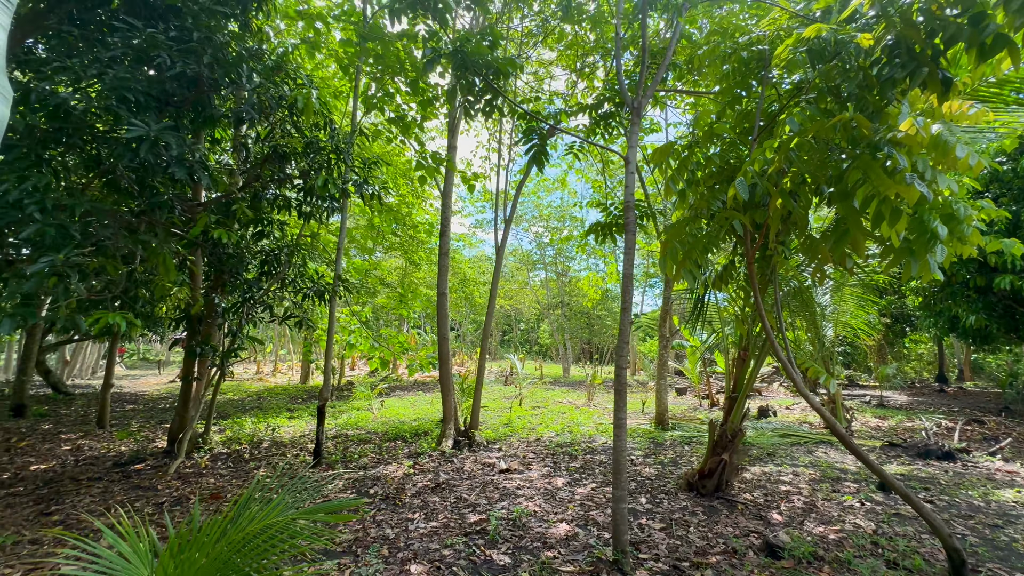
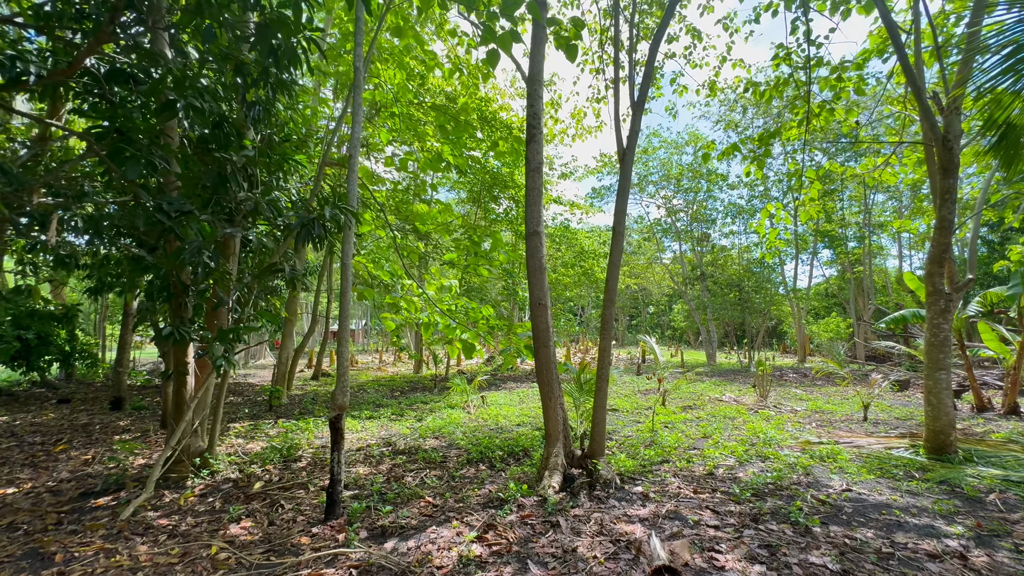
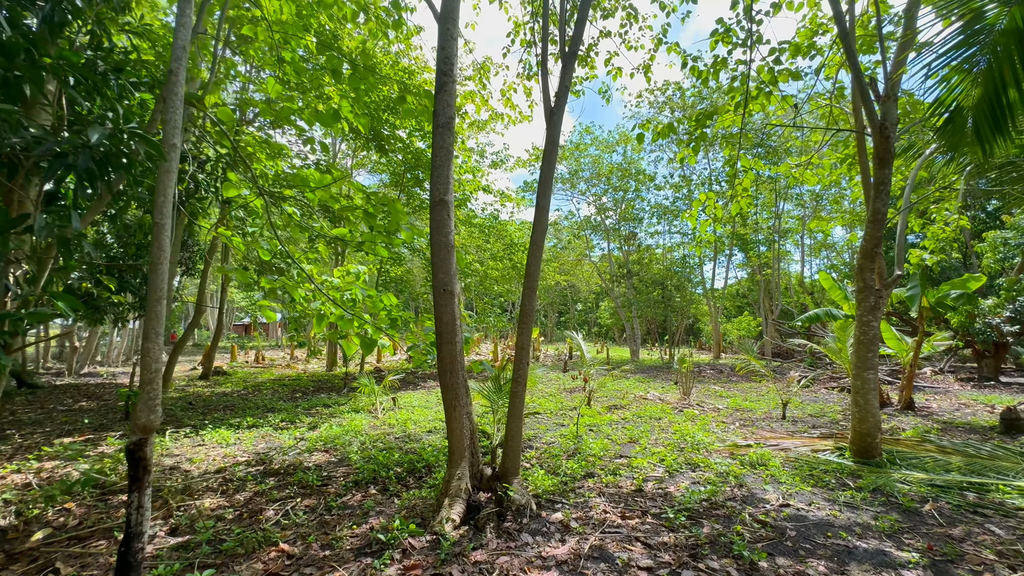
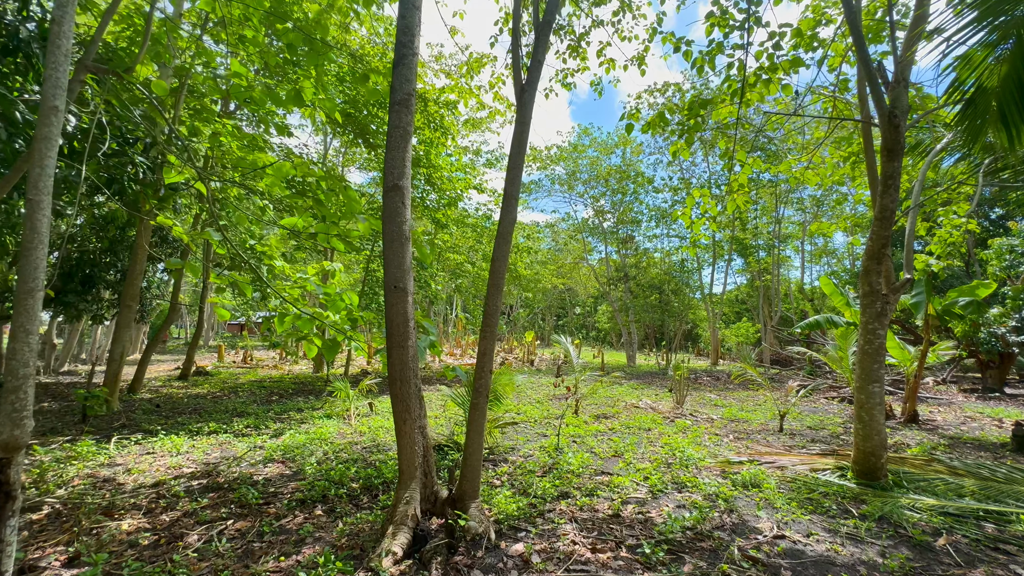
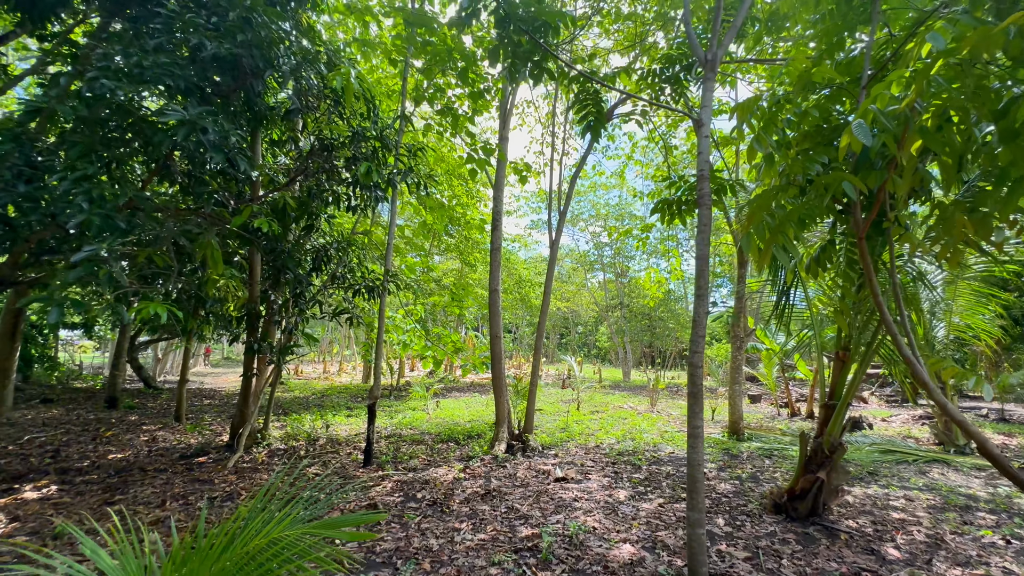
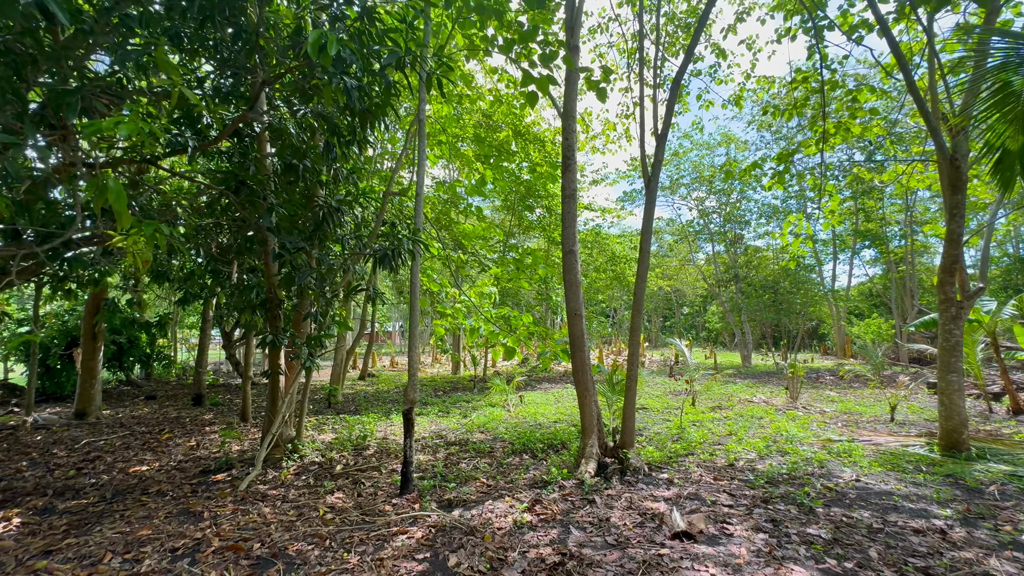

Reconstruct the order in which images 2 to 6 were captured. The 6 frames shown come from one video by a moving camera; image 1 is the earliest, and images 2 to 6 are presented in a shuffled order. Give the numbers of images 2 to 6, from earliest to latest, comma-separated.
5, 6, 2, 3, 4
